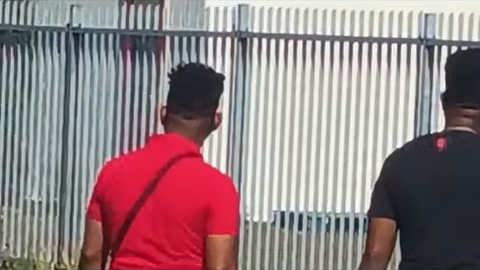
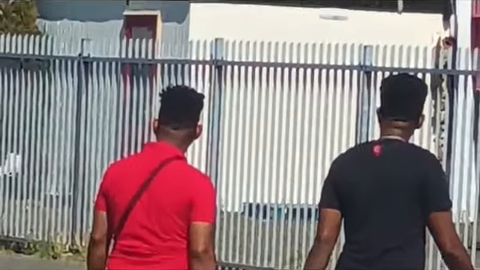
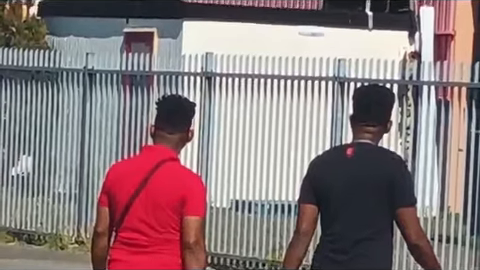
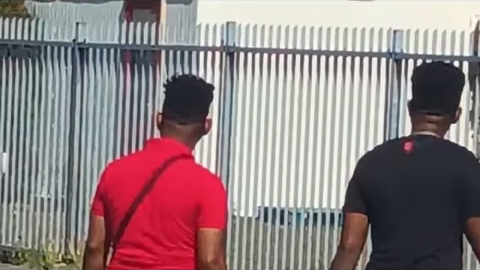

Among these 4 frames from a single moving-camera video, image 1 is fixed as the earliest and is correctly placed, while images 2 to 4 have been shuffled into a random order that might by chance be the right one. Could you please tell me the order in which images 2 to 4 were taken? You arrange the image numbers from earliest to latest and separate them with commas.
4, 2, 3
